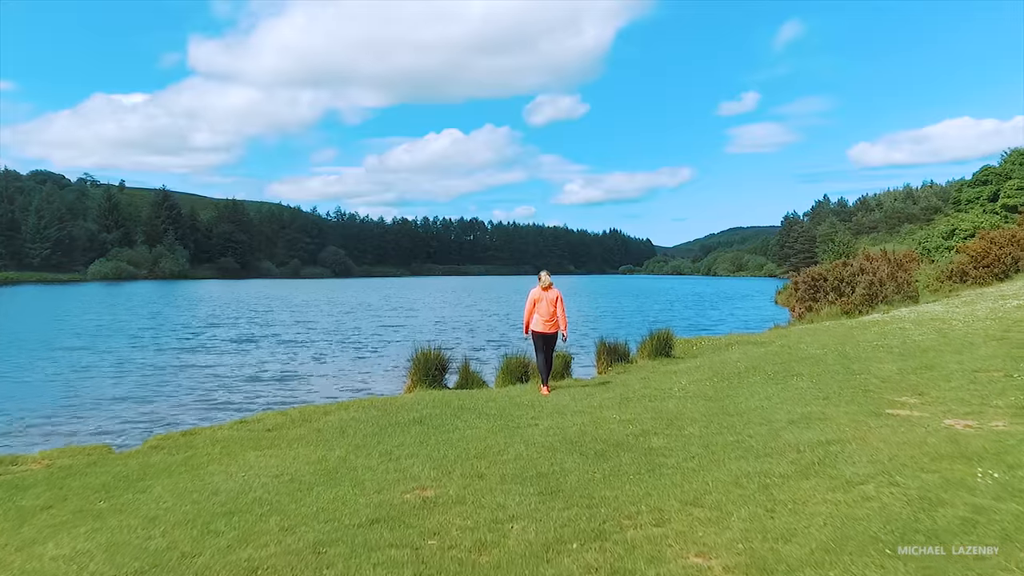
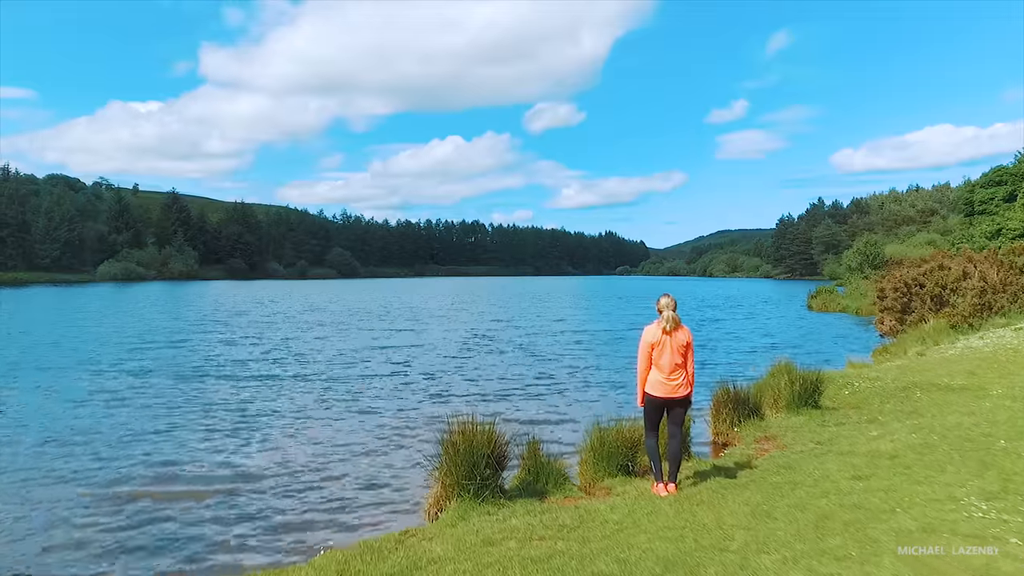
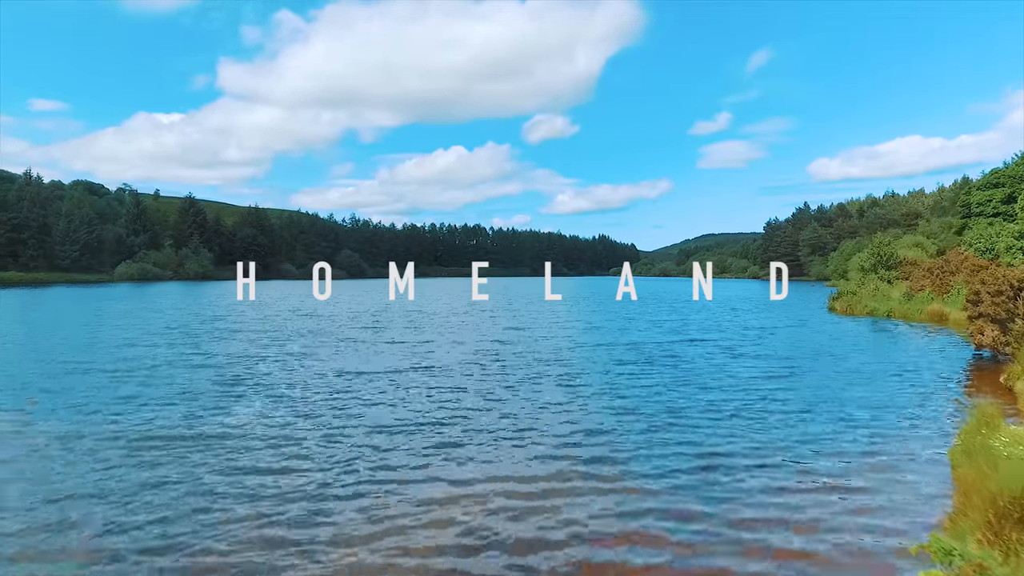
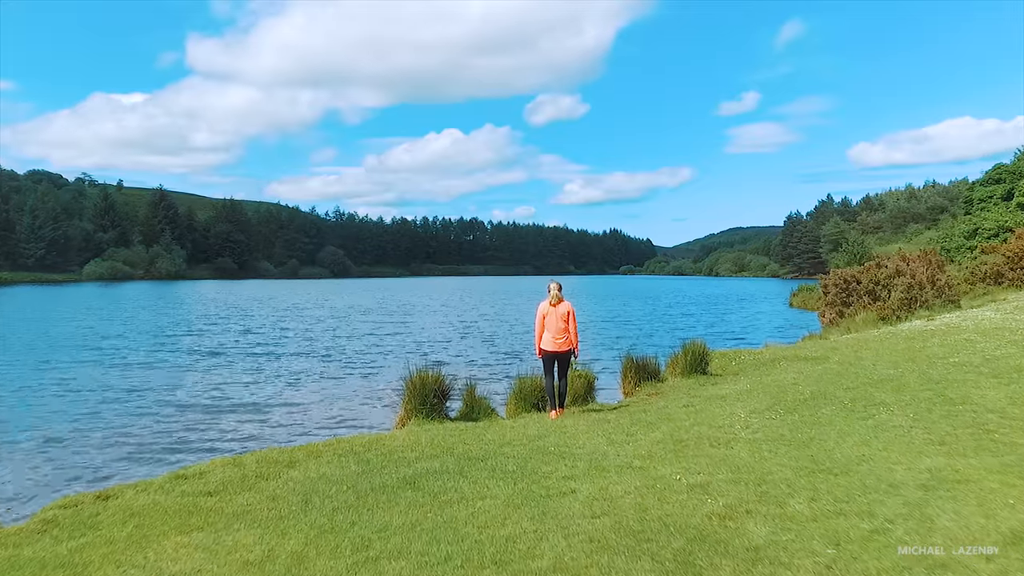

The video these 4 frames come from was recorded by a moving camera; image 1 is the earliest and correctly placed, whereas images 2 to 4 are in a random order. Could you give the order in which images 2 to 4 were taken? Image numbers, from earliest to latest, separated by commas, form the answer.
4, 2, 3
